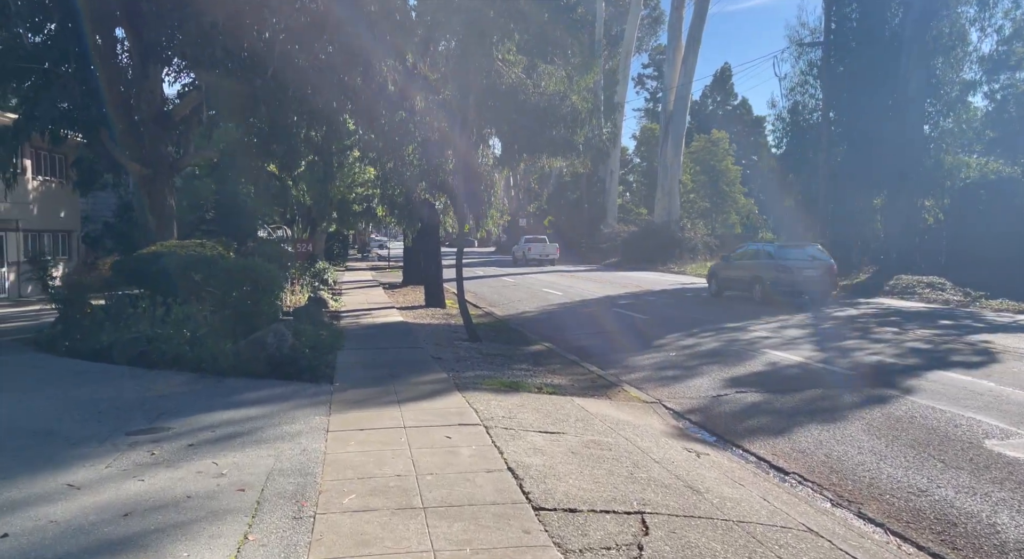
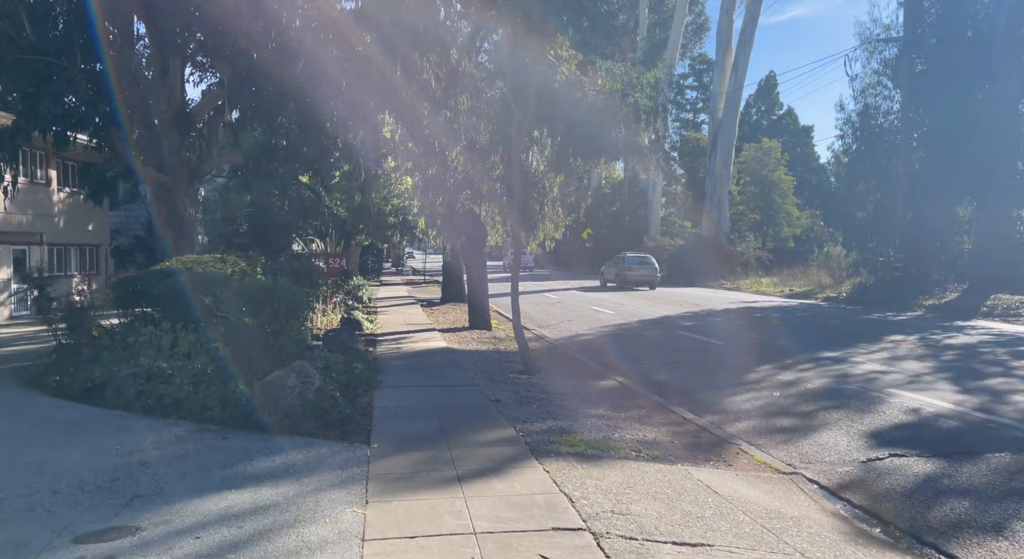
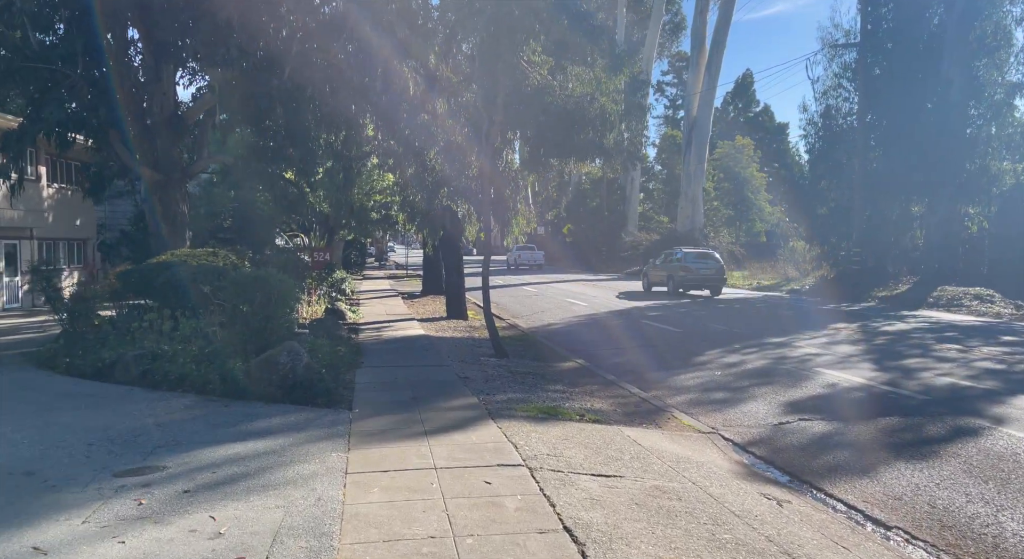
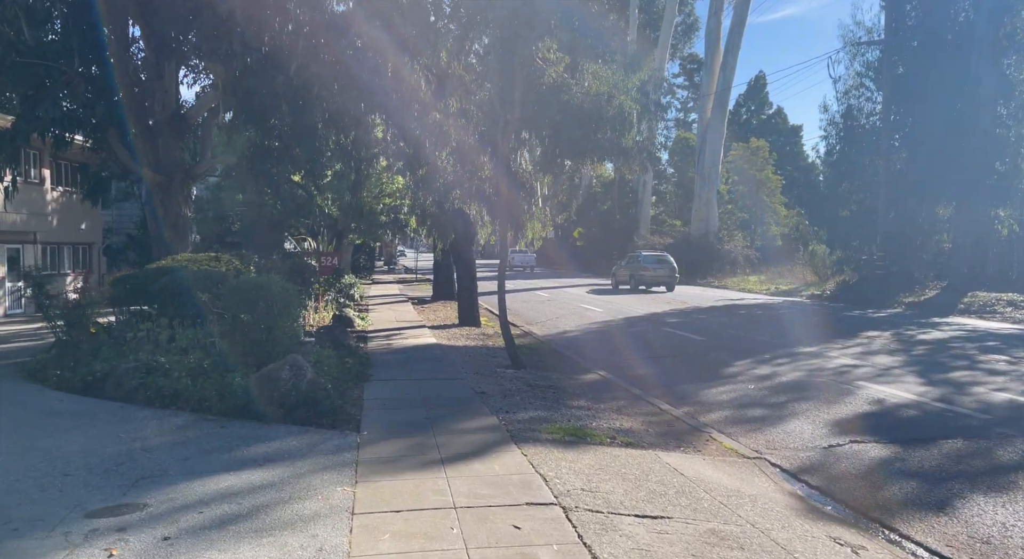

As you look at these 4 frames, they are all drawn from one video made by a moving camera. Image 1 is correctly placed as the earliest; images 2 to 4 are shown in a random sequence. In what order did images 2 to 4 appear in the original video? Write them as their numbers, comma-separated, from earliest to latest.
3, 4, 2
